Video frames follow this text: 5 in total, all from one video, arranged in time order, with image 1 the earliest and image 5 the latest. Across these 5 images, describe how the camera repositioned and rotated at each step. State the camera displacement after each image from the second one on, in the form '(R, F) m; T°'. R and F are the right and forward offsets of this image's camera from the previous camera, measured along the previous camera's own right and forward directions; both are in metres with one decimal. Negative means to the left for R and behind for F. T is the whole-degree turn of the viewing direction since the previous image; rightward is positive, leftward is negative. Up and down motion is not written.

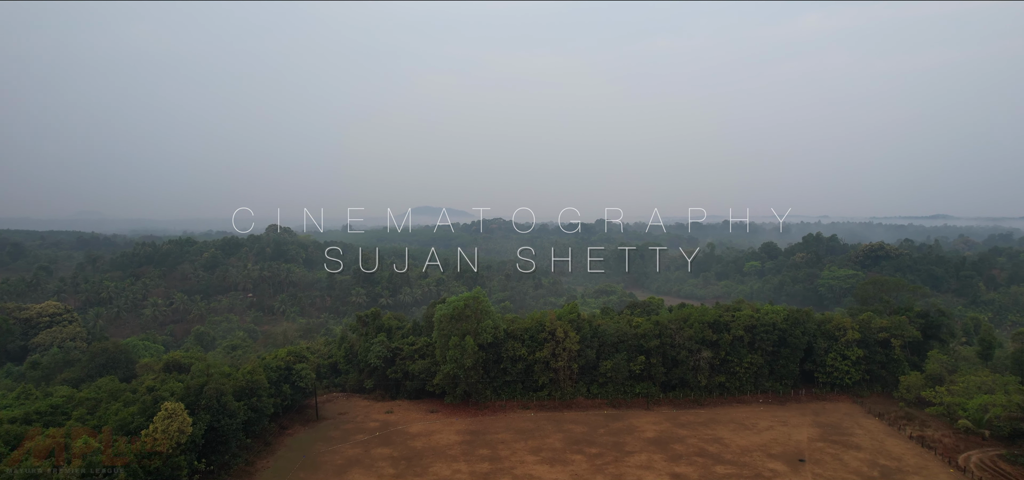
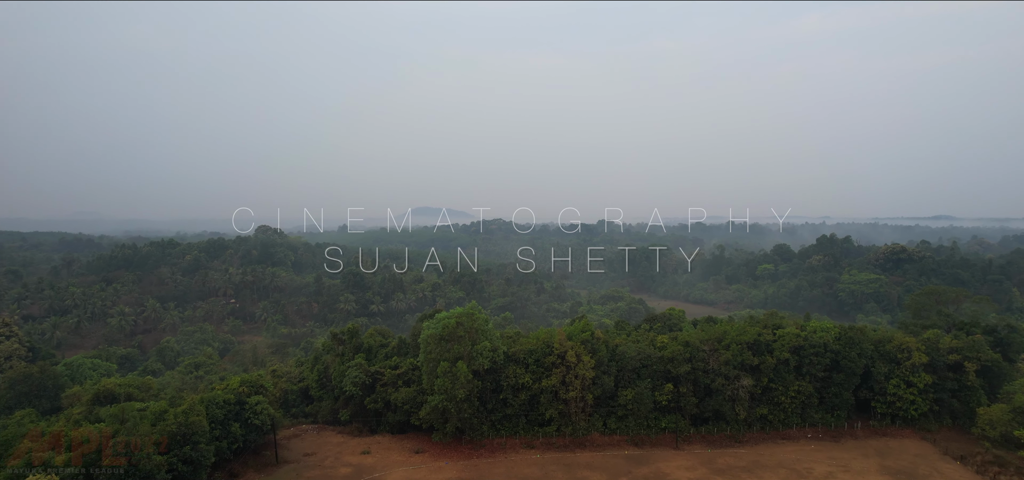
(-0.1, +3.1) m; 0°
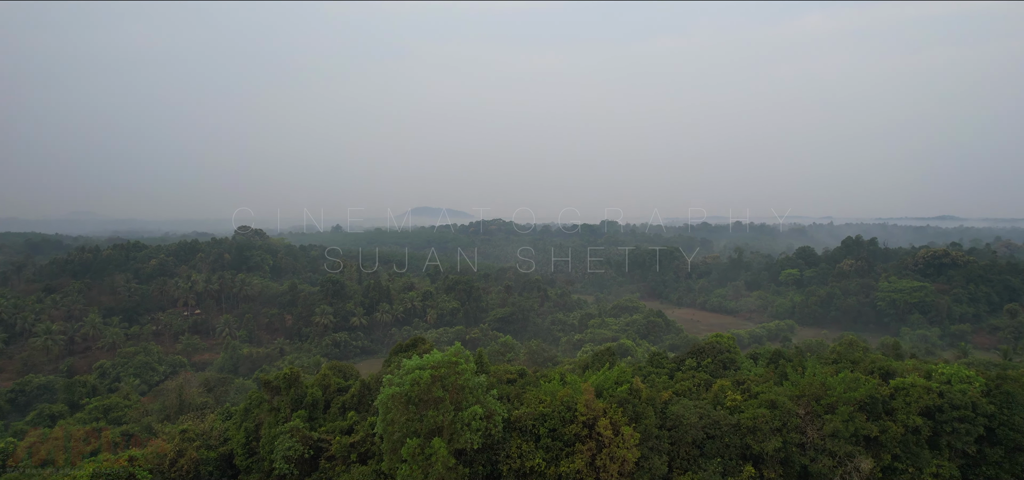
(-0.1, +5.2) m; 0°
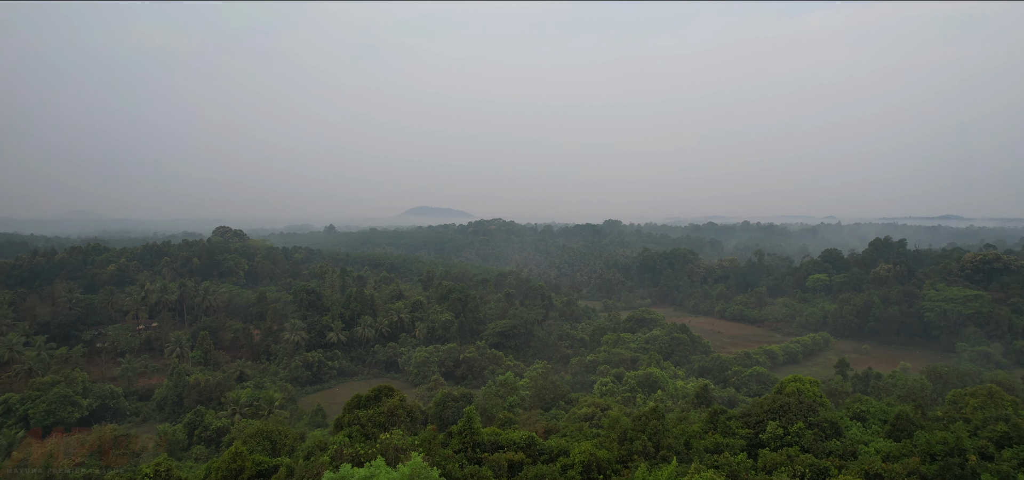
(-0.1, +5.0) m; 0°
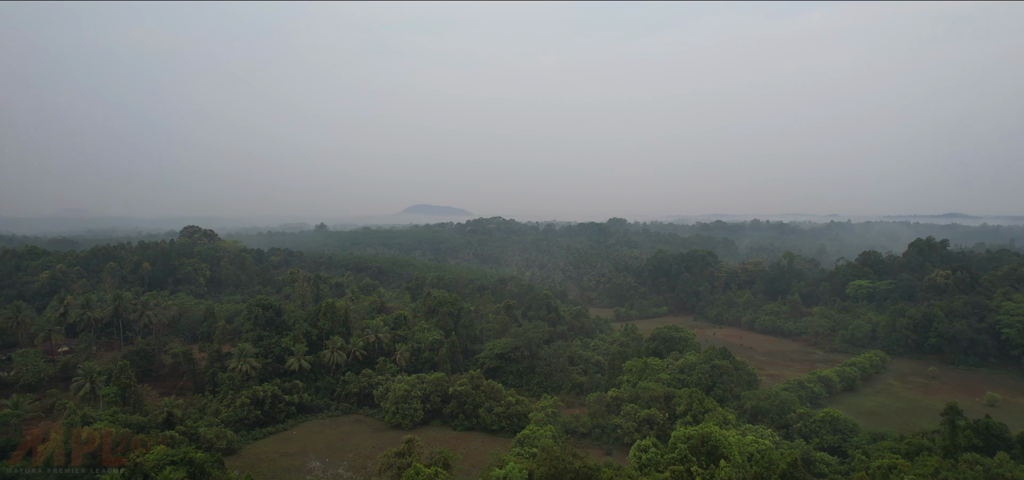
(-0.1, +6.1) m; 0°
